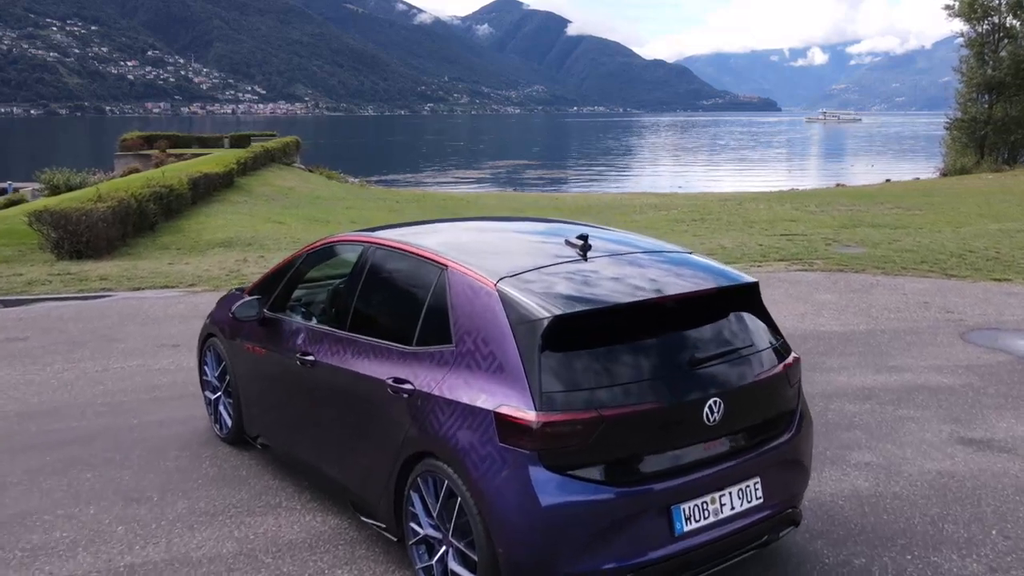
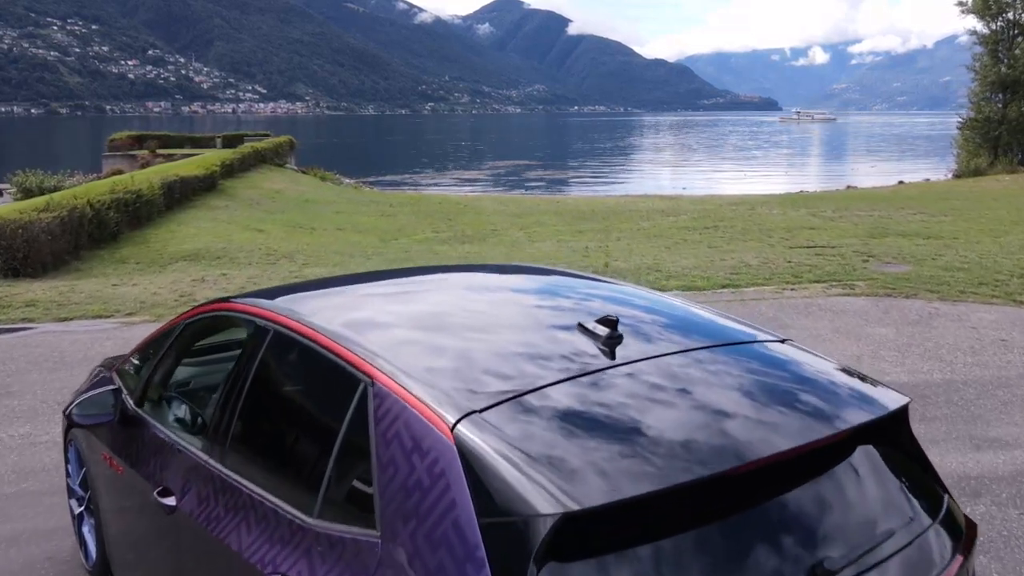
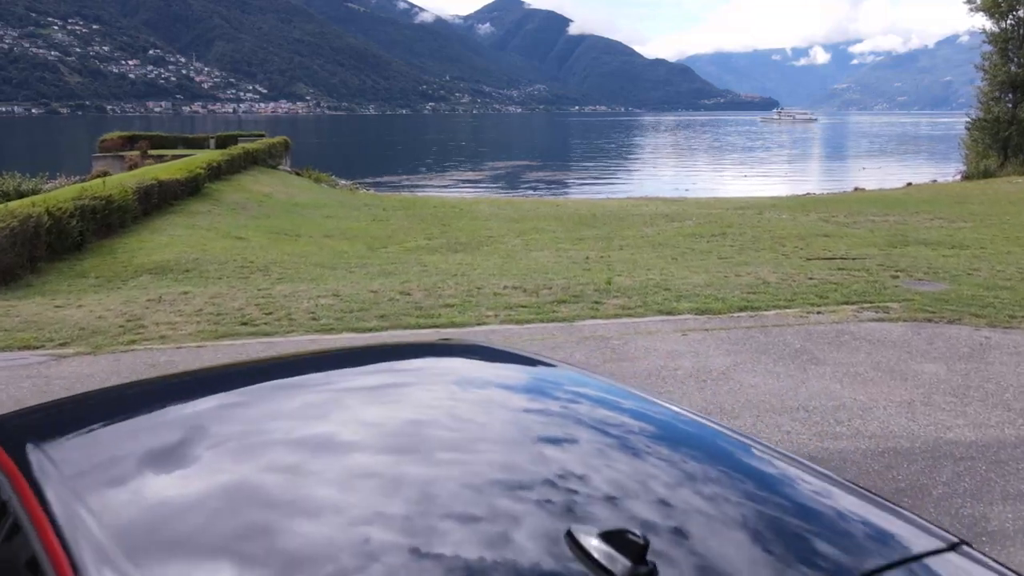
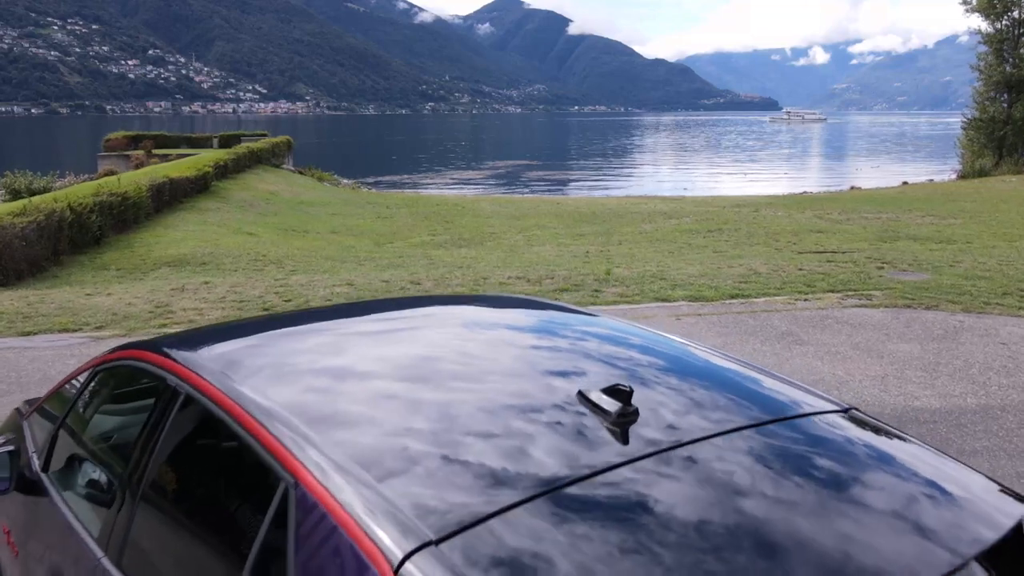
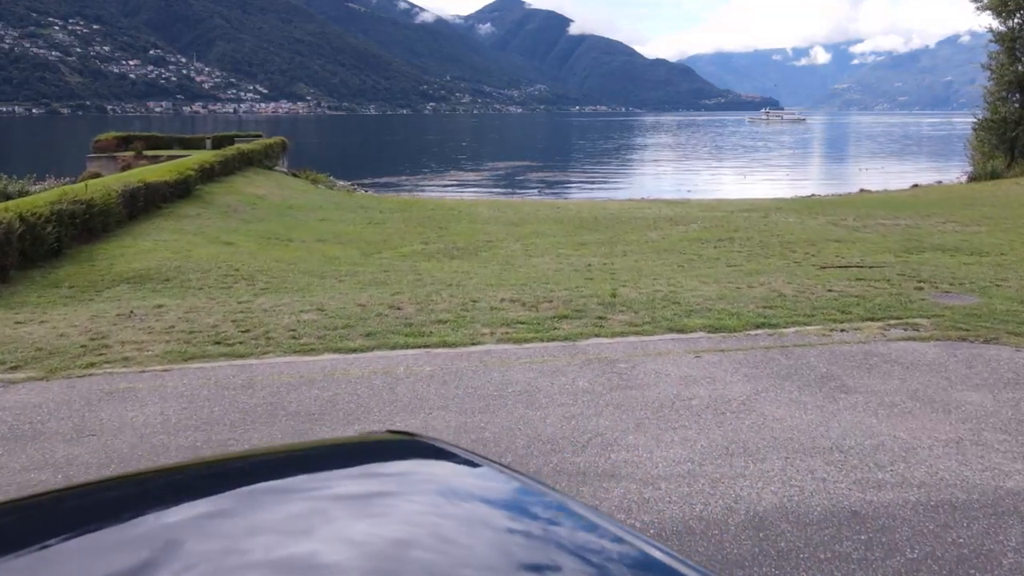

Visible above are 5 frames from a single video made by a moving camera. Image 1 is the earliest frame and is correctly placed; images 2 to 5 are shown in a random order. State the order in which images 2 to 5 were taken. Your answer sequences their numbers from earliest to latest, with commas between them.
2, 4, 3, 5
